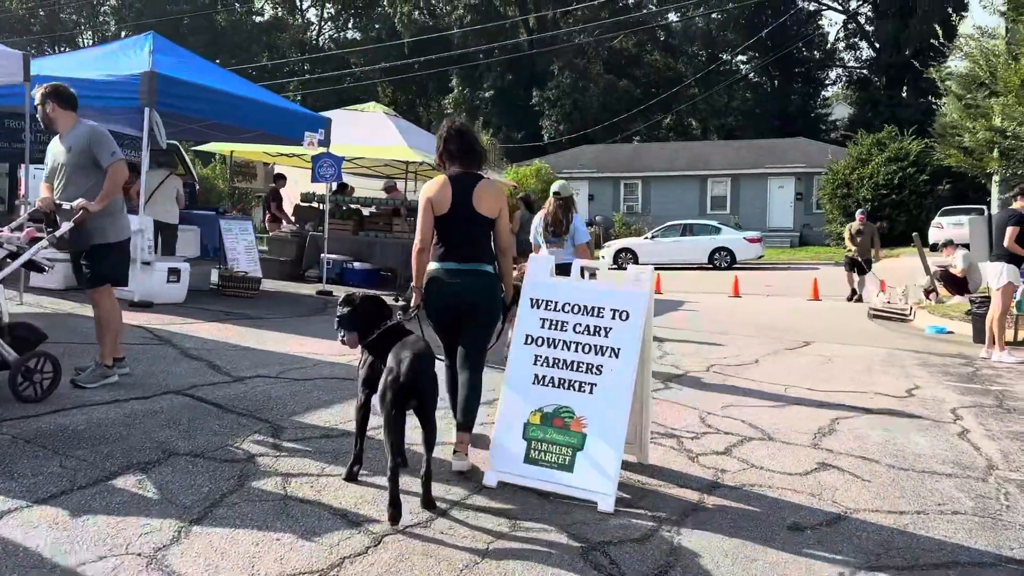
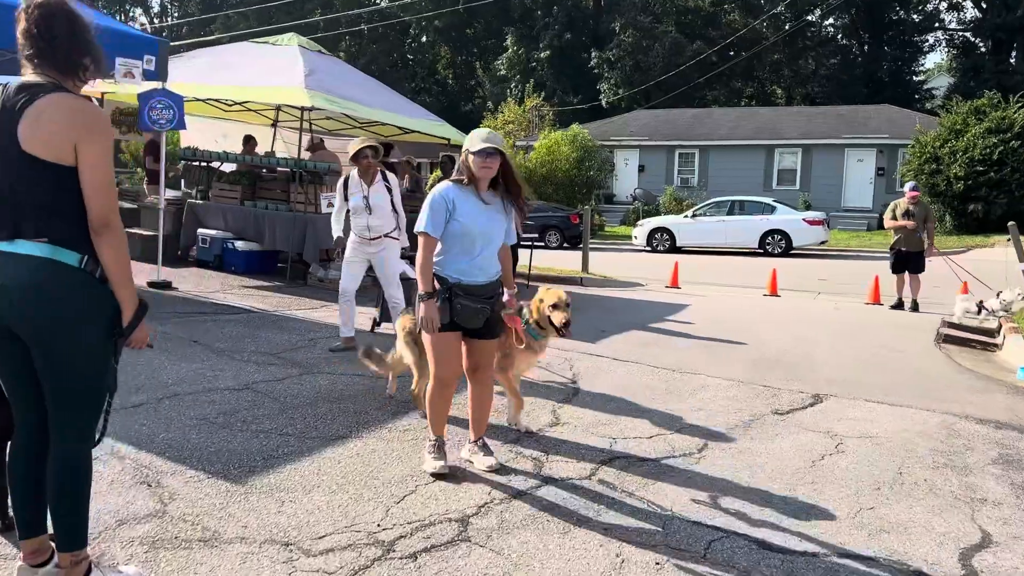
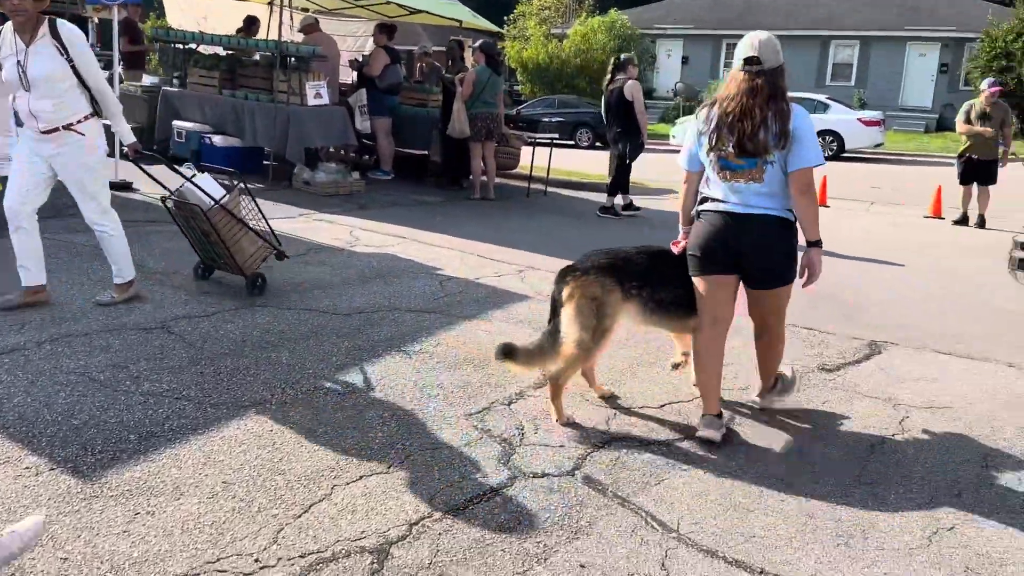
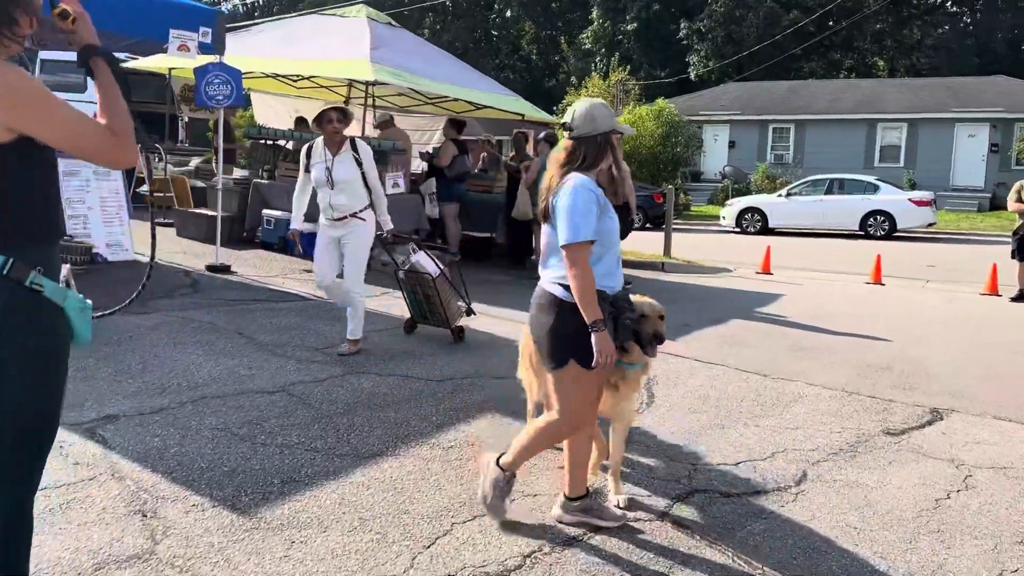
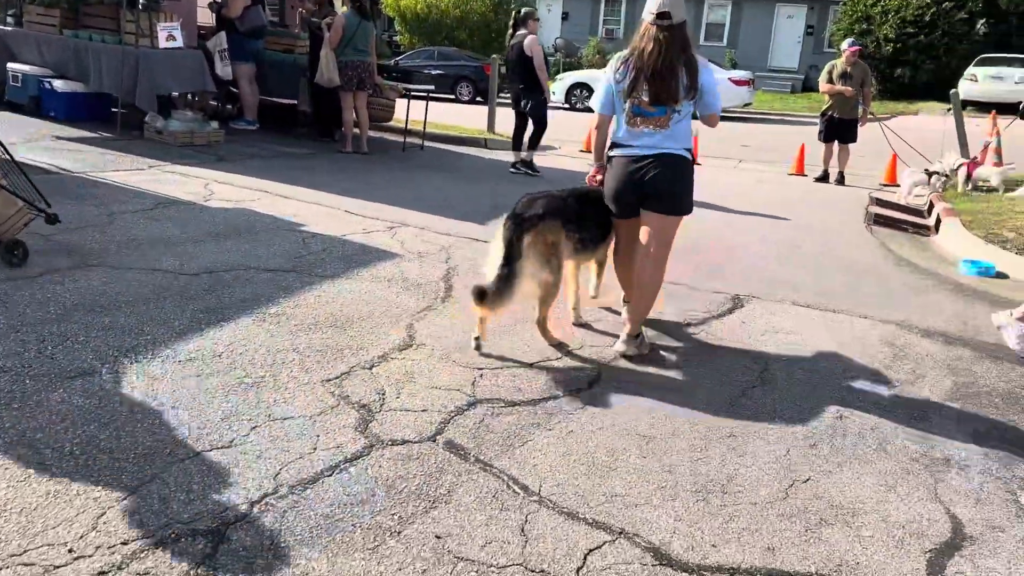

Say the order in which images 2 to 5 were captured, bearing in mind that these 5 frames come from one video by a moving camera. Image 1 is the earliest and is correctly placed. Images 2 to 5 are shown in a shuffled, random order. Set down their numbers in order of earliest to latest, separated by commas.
2, 4, 3, 5
